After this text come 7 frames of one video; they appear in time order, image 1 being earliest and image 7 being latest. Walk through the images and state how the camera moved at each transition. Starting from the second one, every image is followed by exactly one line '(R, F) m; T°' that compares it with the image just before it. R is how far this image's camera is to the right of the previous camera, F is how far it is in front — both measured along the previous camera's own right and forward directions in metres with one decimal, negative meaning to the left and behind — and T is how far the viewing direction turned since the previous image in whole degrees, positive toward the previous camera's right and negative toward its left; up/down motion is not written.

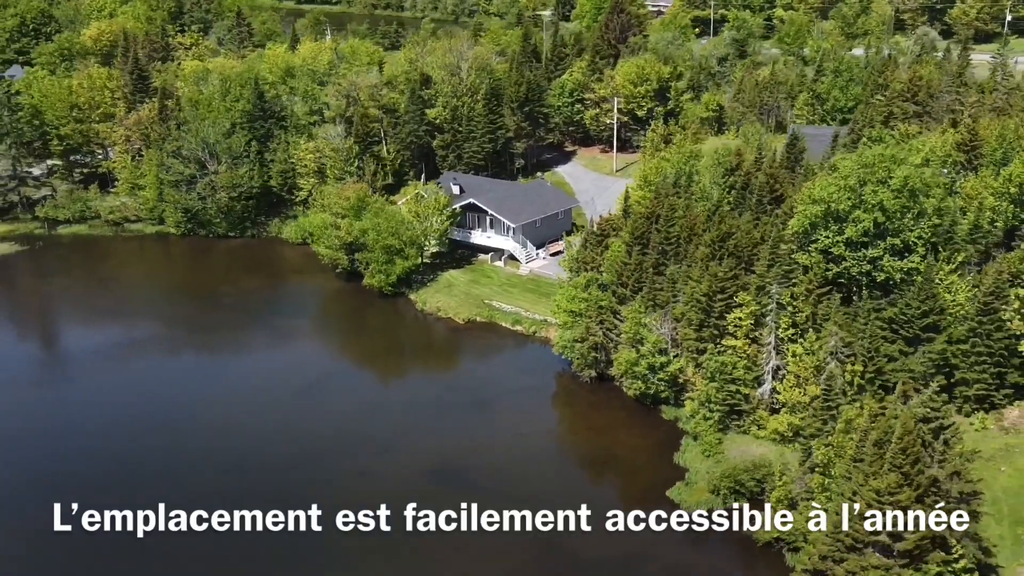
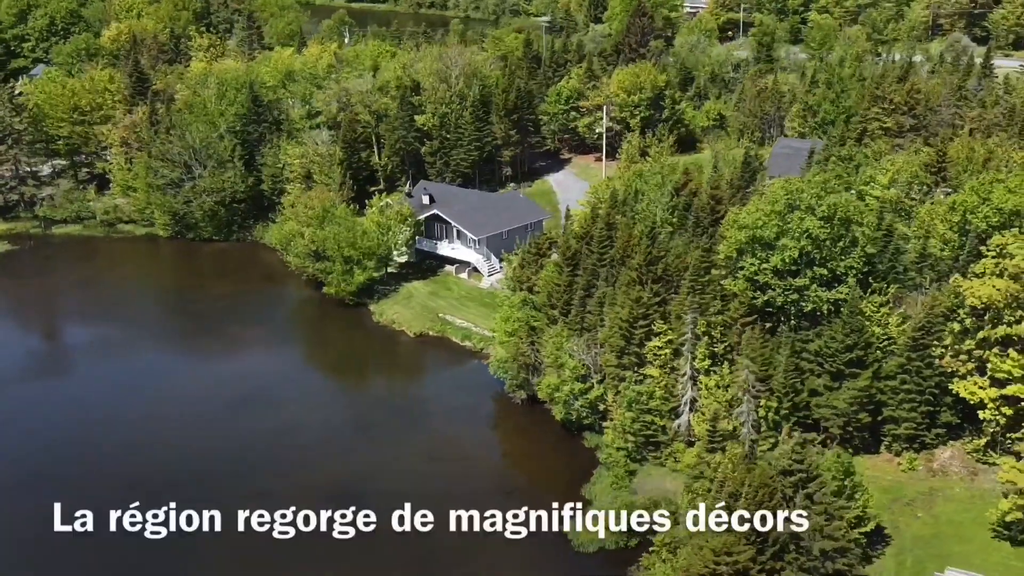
(+5.9, +1.2) m; -4°
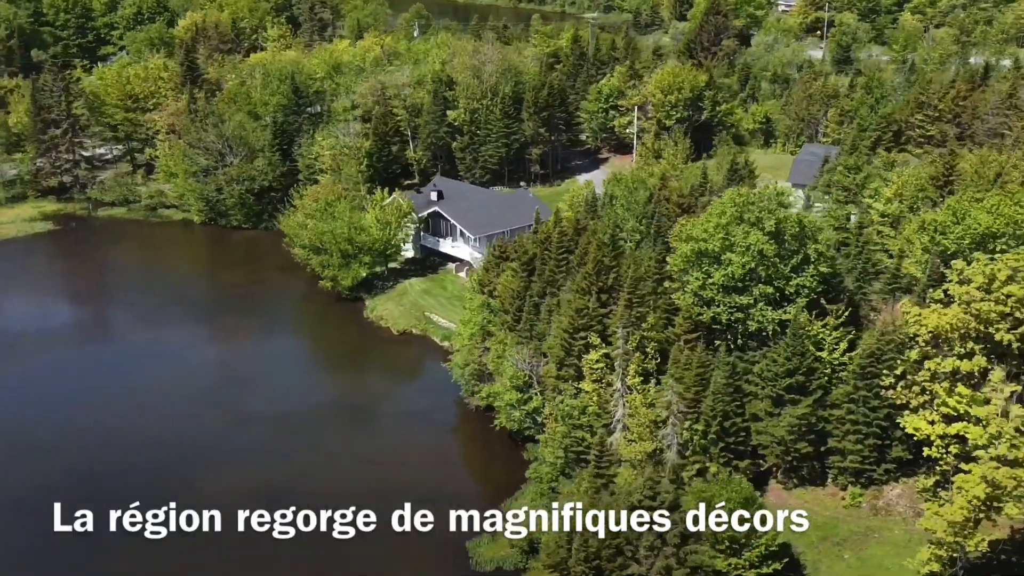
(+6.9, +1.6) m; -7°
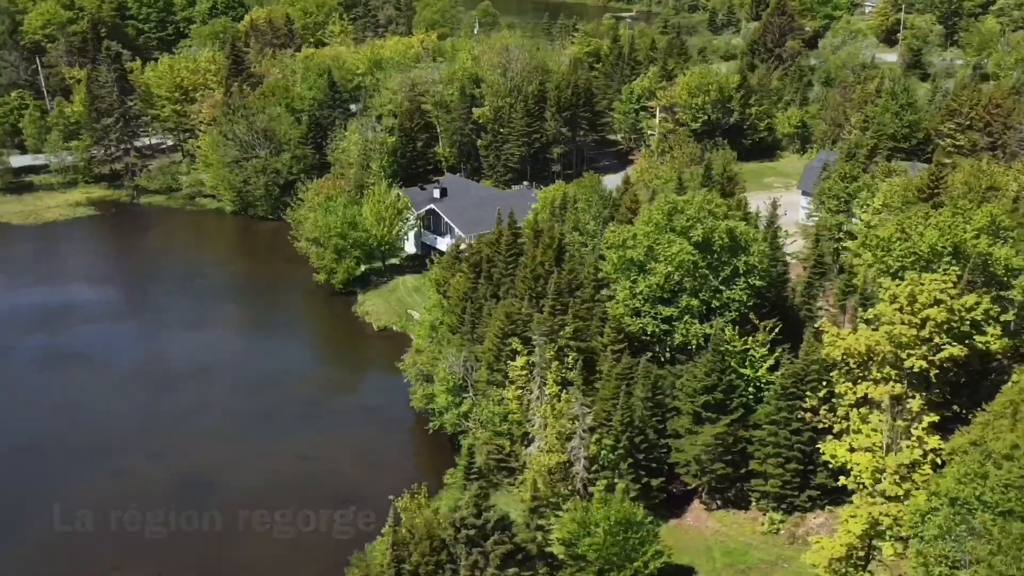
(+6.6, +1.1) m; -6°
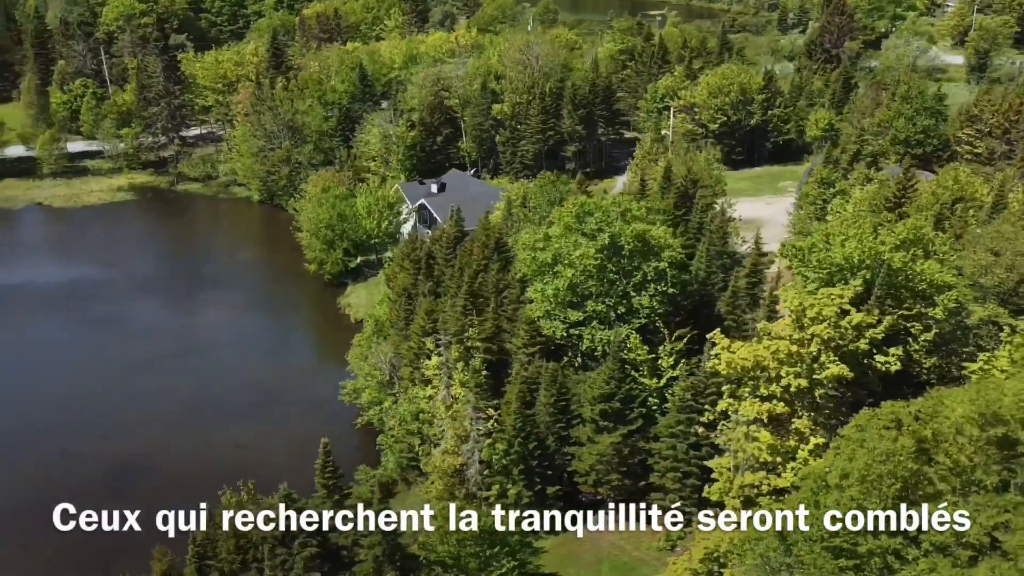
(+6.6, +1.0) m; -6°
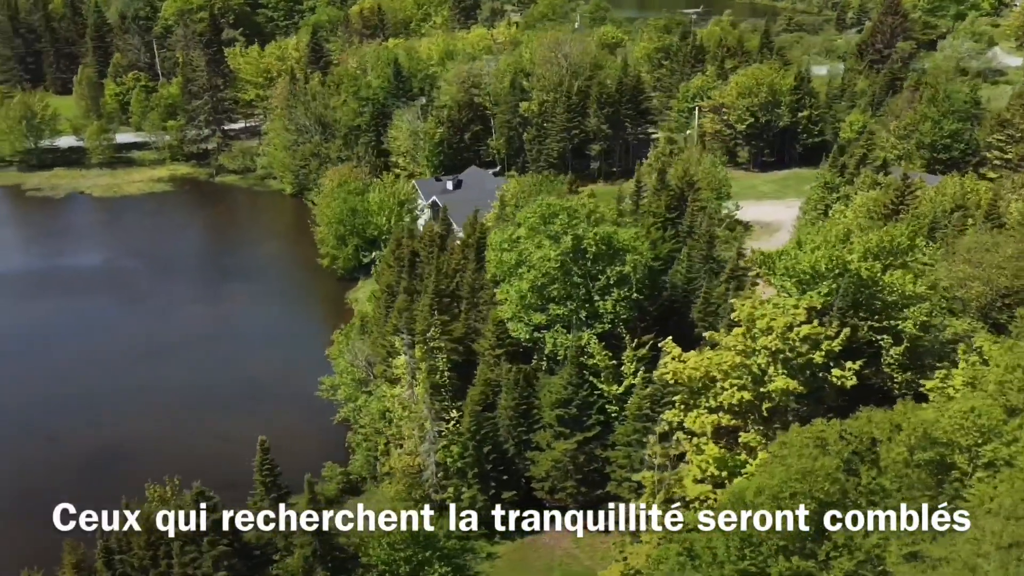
(+3.6, +0.7) m; -4°
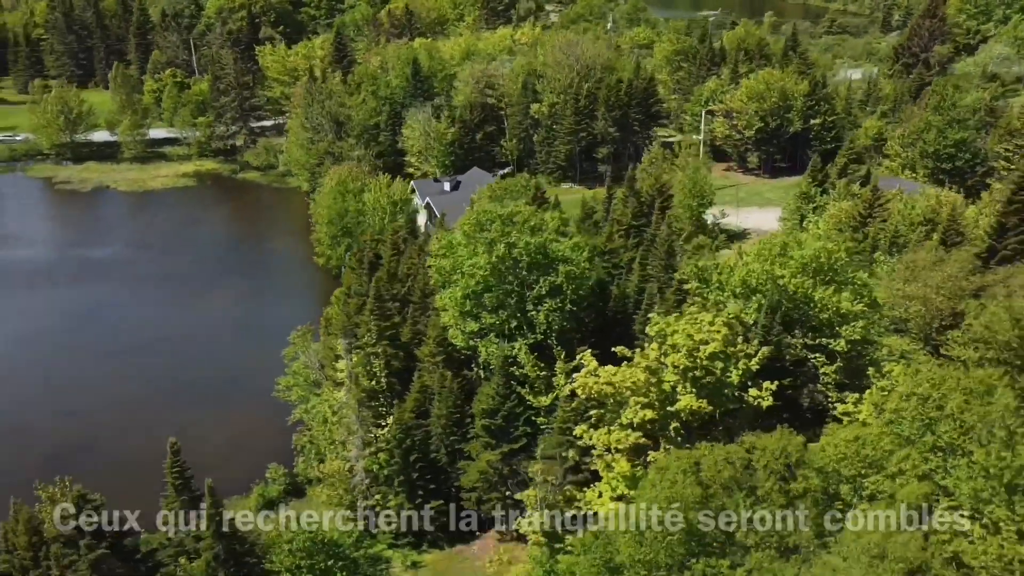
(+4.1, +0.6) m; -4°
